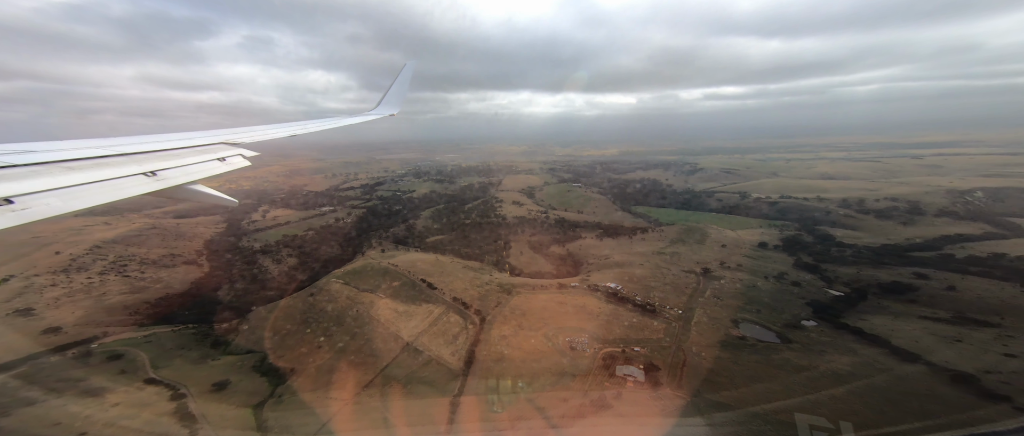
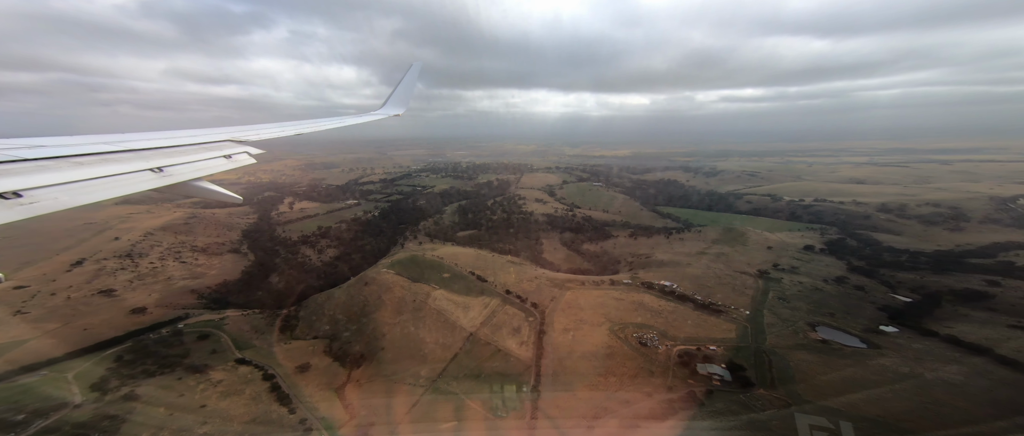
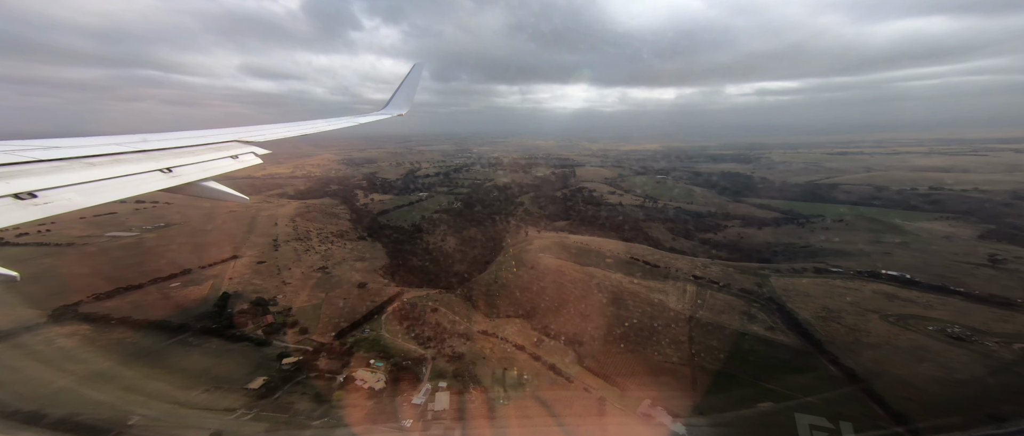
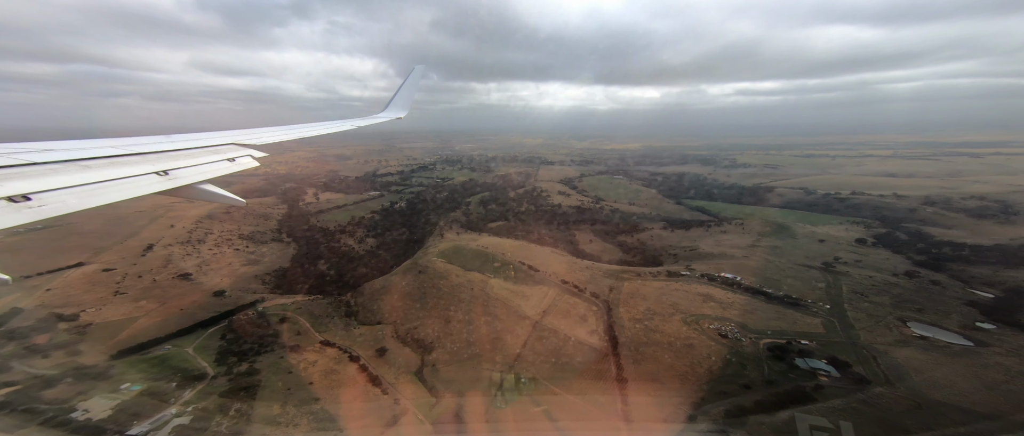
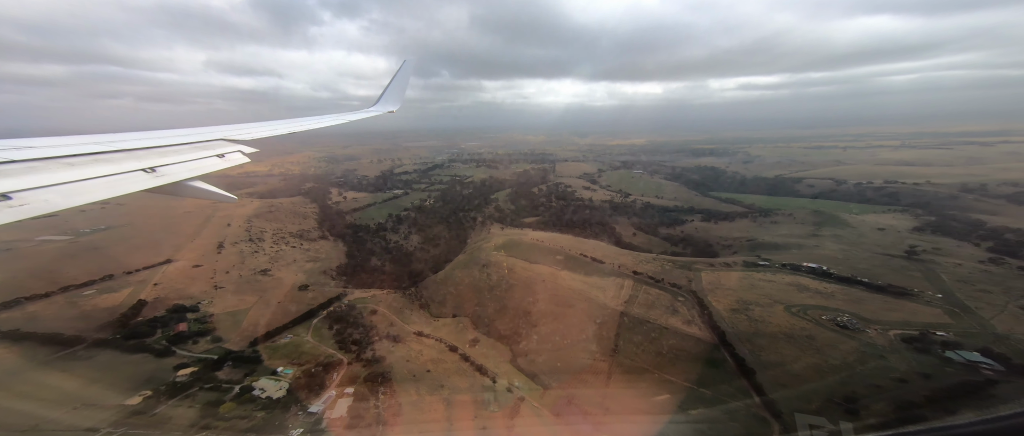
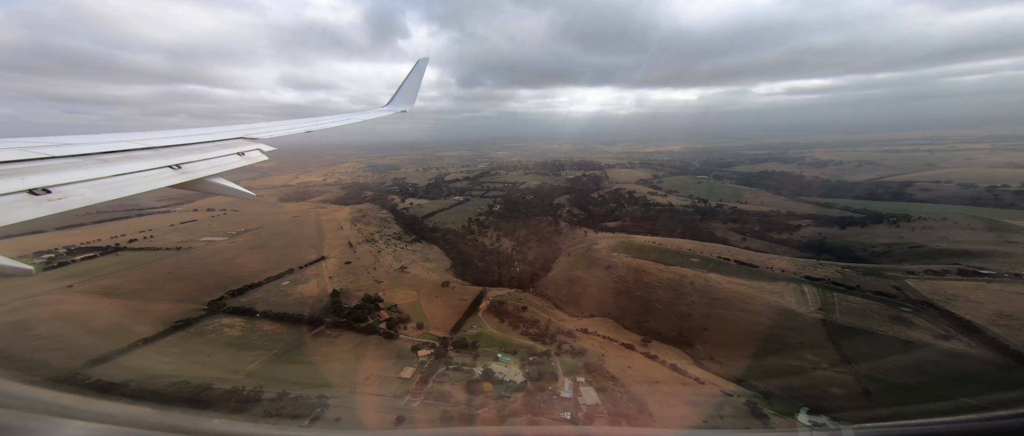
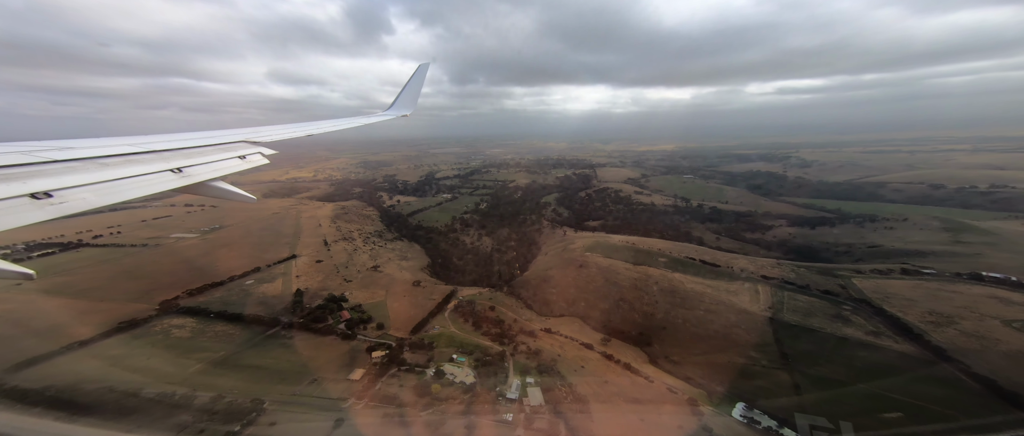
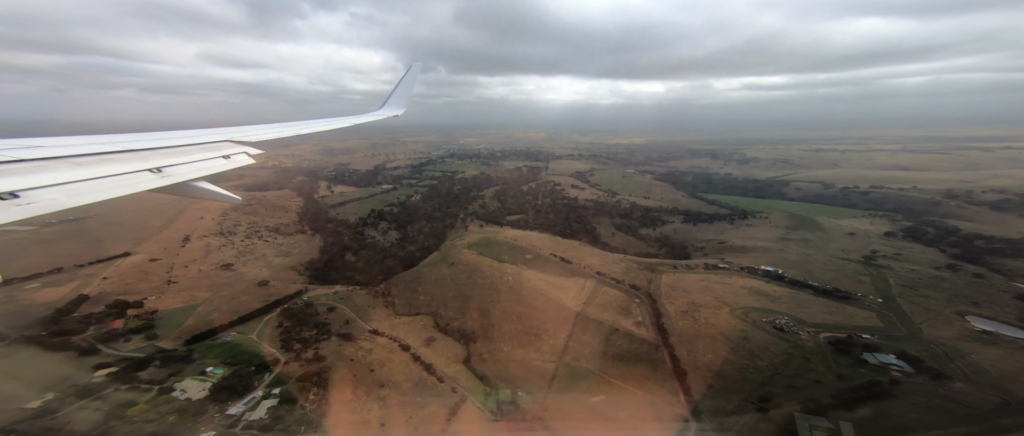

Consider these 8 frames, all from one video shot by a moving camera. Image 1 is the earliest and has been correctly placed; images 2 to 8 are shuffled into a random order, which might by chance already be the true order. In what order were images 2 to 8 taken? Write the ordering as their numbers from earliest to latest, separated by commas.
2, 4, 8, 5, 3, 7, 6
